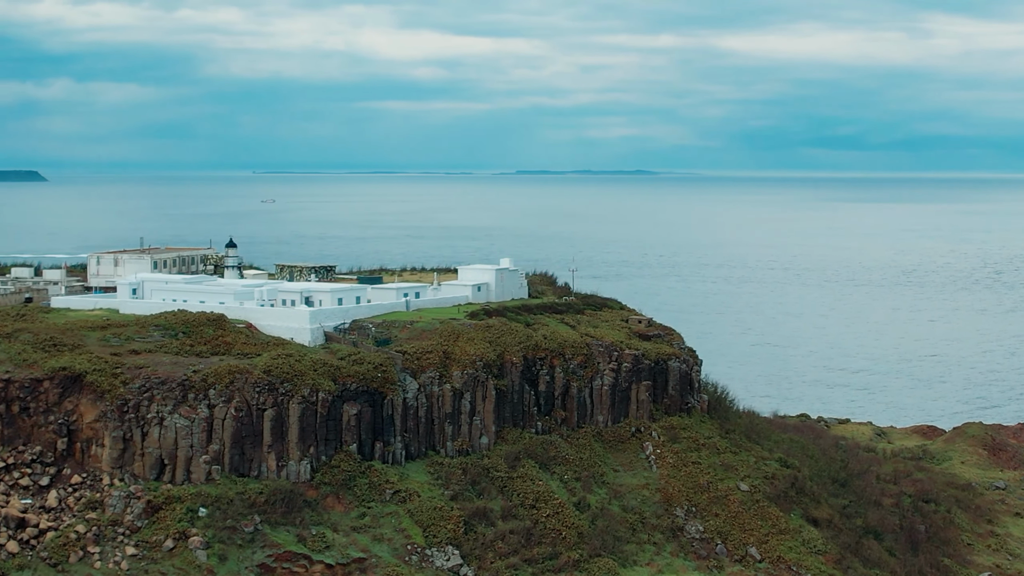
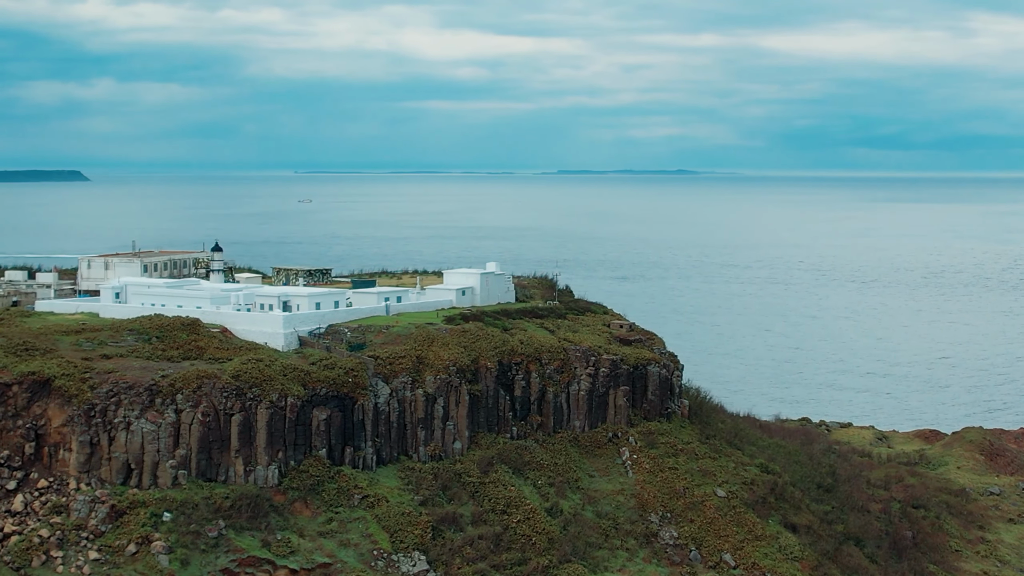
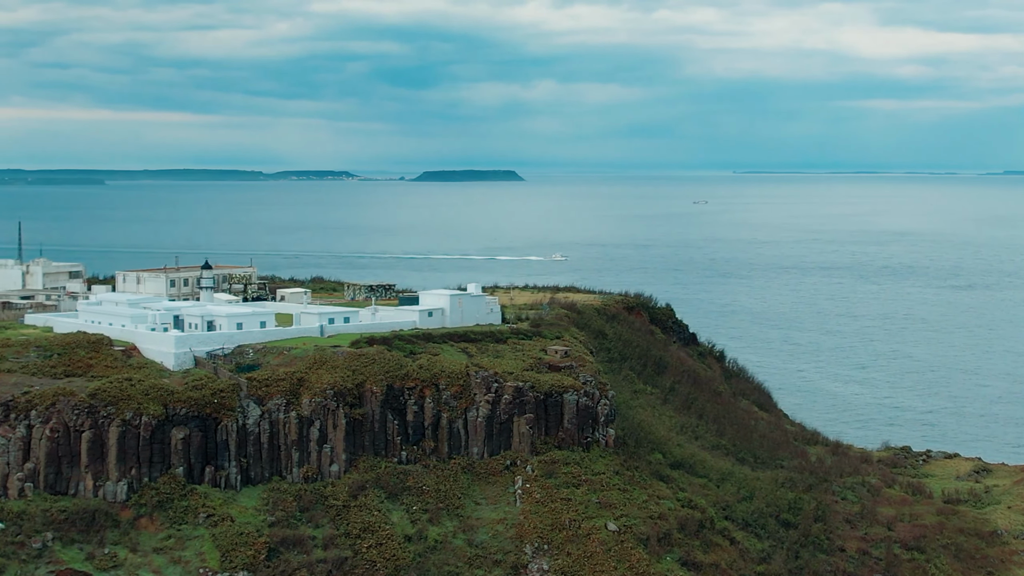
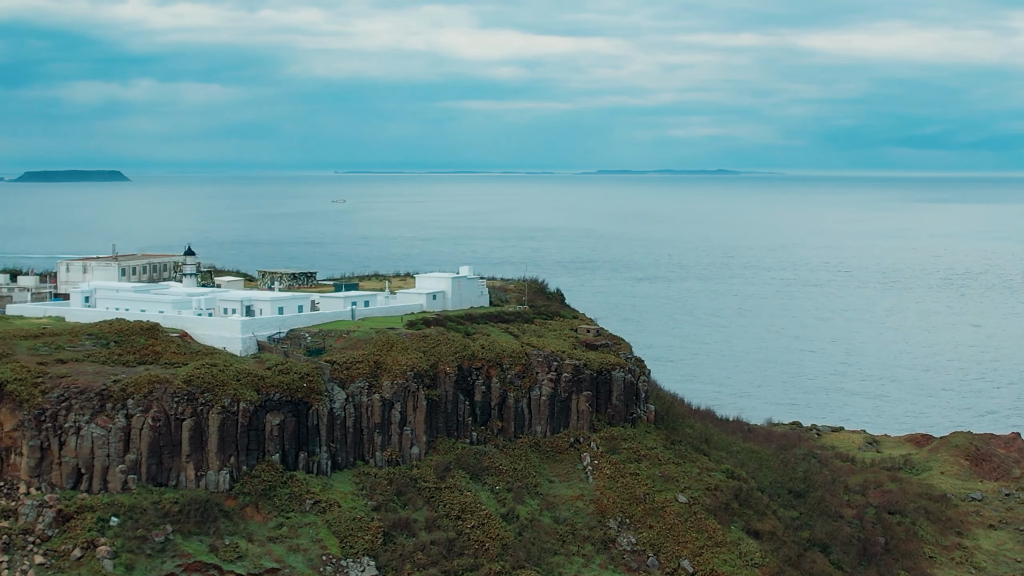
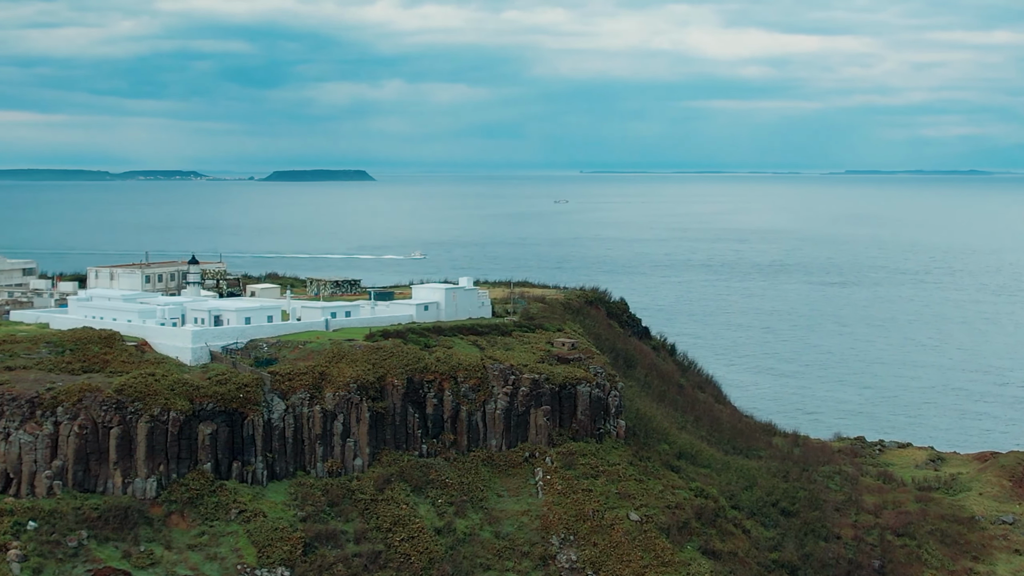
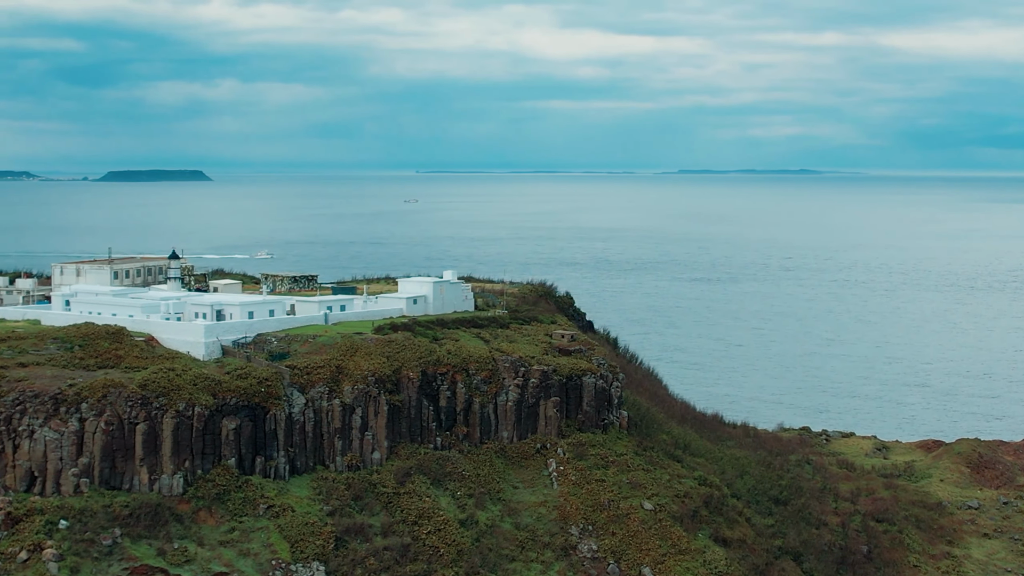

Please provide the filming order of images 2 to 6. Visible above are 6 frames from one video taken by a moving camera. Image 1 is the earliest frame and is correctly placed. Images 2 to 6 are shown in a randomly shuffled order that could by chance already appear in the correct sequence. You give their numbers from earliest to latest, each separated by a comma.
2, 4, 6, 5, 3
